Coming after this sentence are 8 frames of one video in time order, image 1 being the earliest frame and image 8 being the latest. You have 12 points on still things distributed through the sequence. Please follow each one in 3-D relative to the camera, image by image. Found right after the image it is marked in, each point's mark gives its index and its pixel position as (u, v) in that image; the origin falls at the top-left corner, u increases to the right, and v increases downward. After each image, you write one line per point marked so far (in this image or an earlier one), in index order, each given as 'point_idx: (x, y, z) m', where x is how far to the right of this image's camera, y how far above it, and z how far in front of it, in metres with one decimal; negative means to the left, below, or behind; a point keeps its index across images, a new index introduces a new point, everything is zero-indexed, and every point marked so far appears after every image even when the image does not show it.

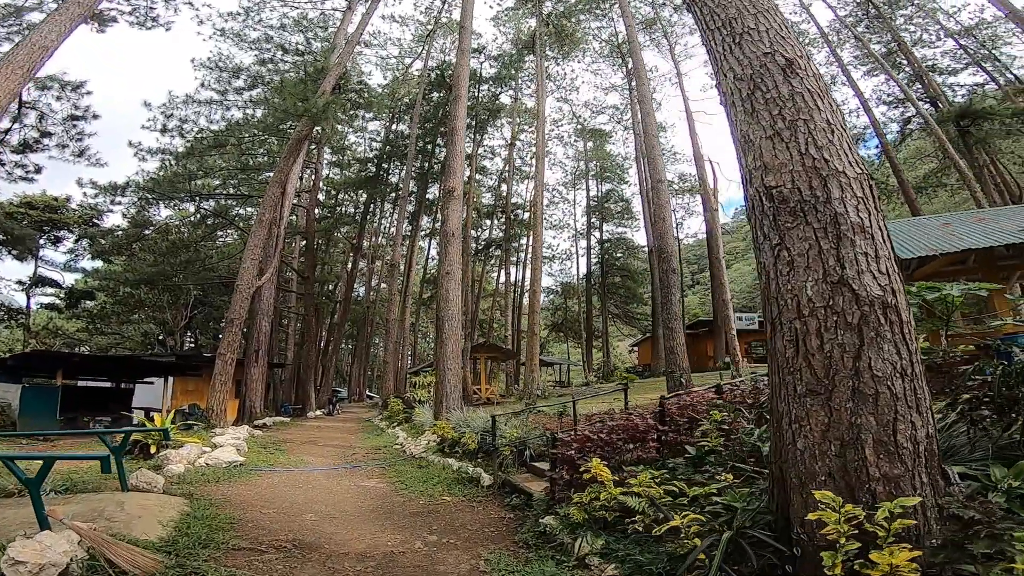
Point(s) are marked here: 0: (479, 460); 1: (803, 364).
0: (-0.4, -2.0, +5.8) m
1: (+1.2, -0.3, +2.0) m
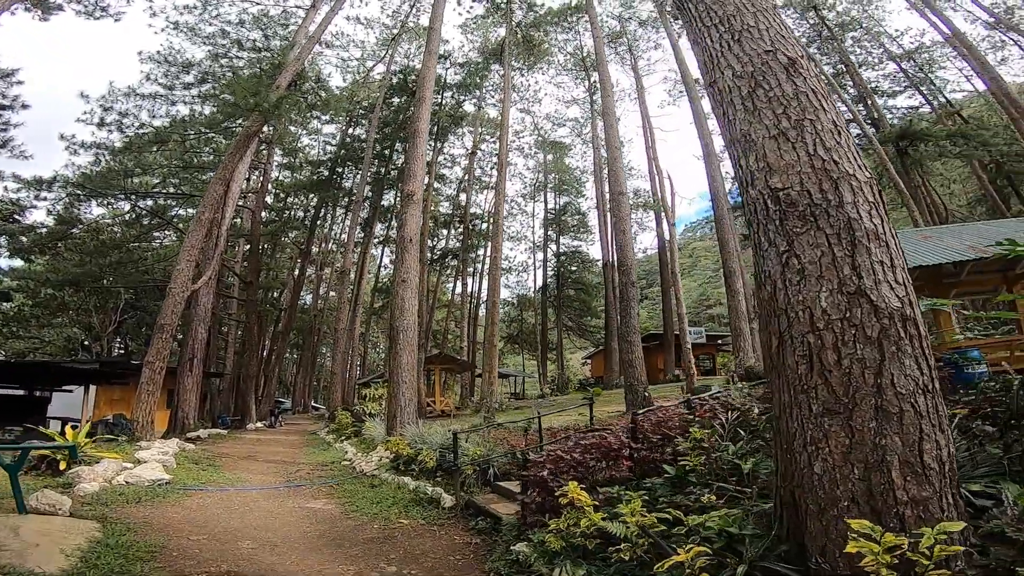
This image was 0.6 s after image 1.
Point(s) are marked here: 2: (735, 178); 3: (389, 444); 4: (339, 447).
0: (-0.8, -2.1, +5.4) m
1: (+1.2, -0.3, +1.9) m
2: (+1.1, +0.5, +2.5) m
3: (-1.7, -2.1, +6.7) m
4: (-3.5, -3.2, +10.1) m
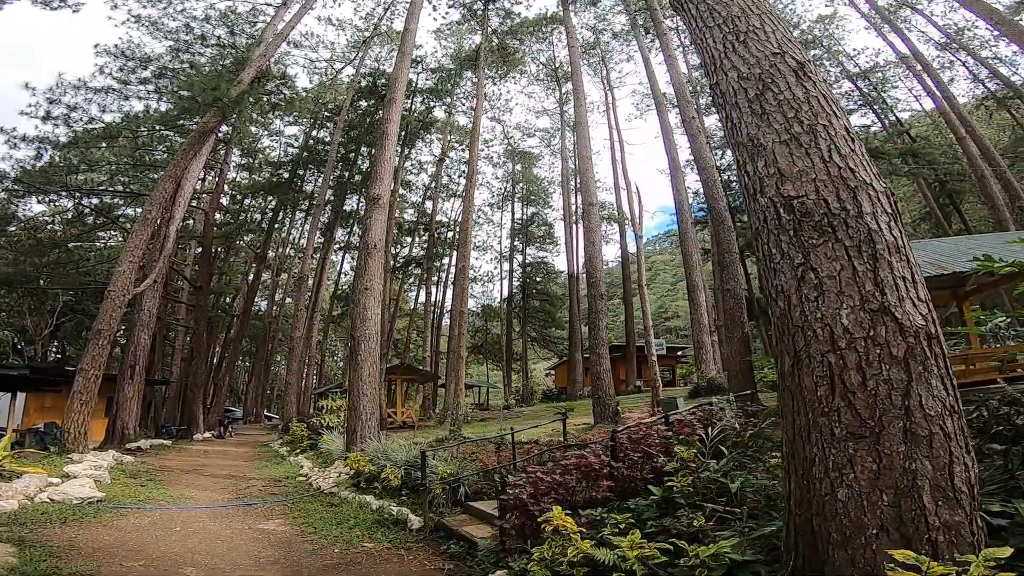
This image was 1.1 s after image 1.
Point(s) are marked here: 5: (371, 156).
0: (-1.1, -2.1, +5.1) m
1: (+1.1, -0.4, +1.7) m
2: (+1.1, +0.5, +2.4) m
3: (-2.1, -2.1, +6.3) m
4: (-4.1, -3.3, +9.6) m
5: (-5.4, +4.9, +19.5) m
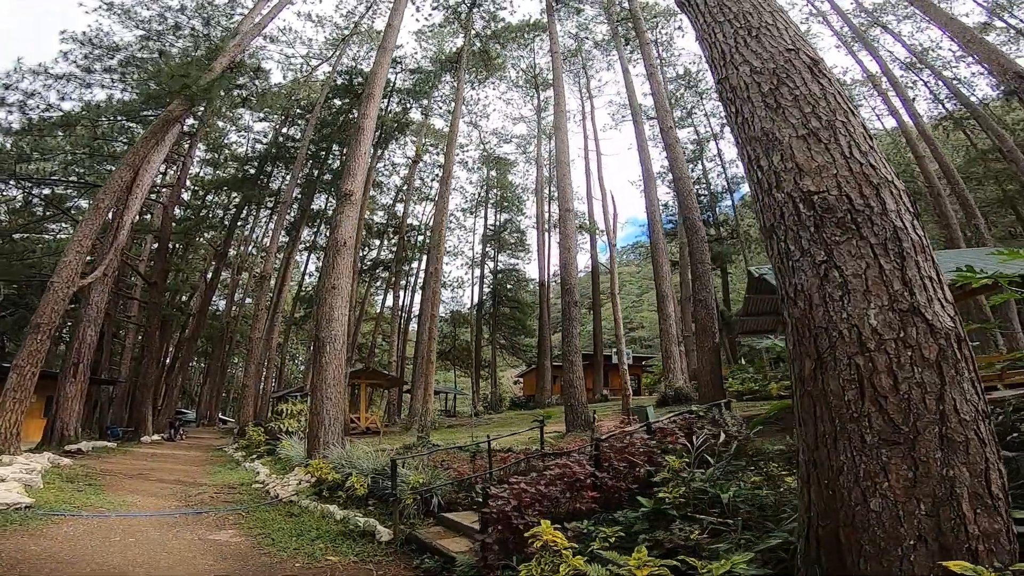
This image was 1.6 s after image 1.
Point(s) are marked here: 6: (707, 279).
0: (-1.4, -2.1, +4.8) m
1: (+1.2, -0.4, +1.6) m
2: (+1.1, +0.5, +2.2) m
3: (-2.4, -2.1, +6.0) m
4: (-4.7, -3.2, +9.0) m
5: (-6.3, +4.9, +19.0) m
6: (+4.3, +0.2, +11.2) m
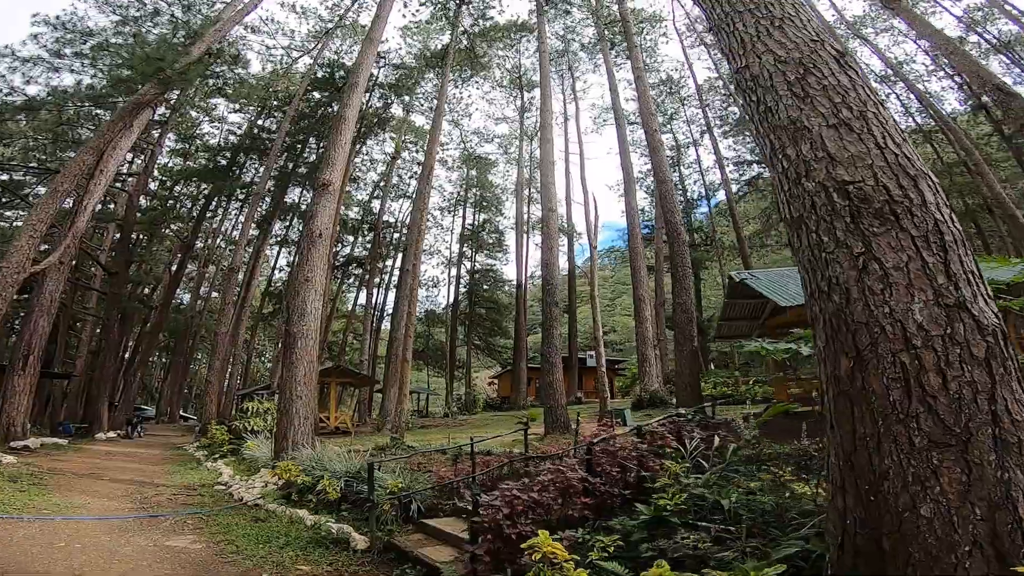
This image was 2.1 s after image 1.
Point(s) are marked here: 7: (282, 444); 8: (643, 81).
0: (-1.5, -2.0, +4.6) m
1: (+1.2, -0.4, +1.5) m
2: (+1.1, +0.5, +2.1) m
3: (-2.6, -2.0, +5.7) m
4: (-5.1, -3.0, +8.6) m
5: (-7.0, +5.1, +18.5) m
6: (+3.8, +0.1, +11.2) m
7: (-3.2, -2.2, +7.1) m
8: (+3.3, +5.2, +12.9) m
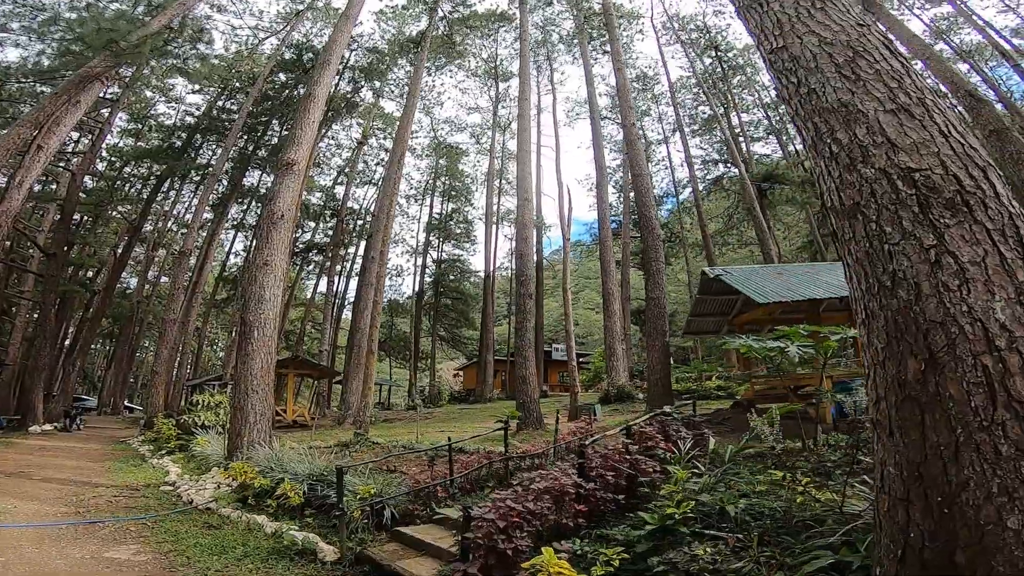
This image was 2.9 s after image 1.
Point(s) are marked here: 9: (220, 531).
0: (-1.7, -1.9, +4.2) m
1: (+1.3, -0.4, +1.3) m
2: (+1.2, +0.5, +1.9) m
3: (-2.8, -1.8, +5.2) m
4: (-5.6, -2.8, +8.0) m
5: (-7.9, +5.5, +17.6) m
6: (+3.2, +0.3, +11.1) m
7: (-3.6, -2.0, +6.6) m
8: (+2.7, +5.4, +12.7) m
9: (-2.4, -2.0, +4.2) m
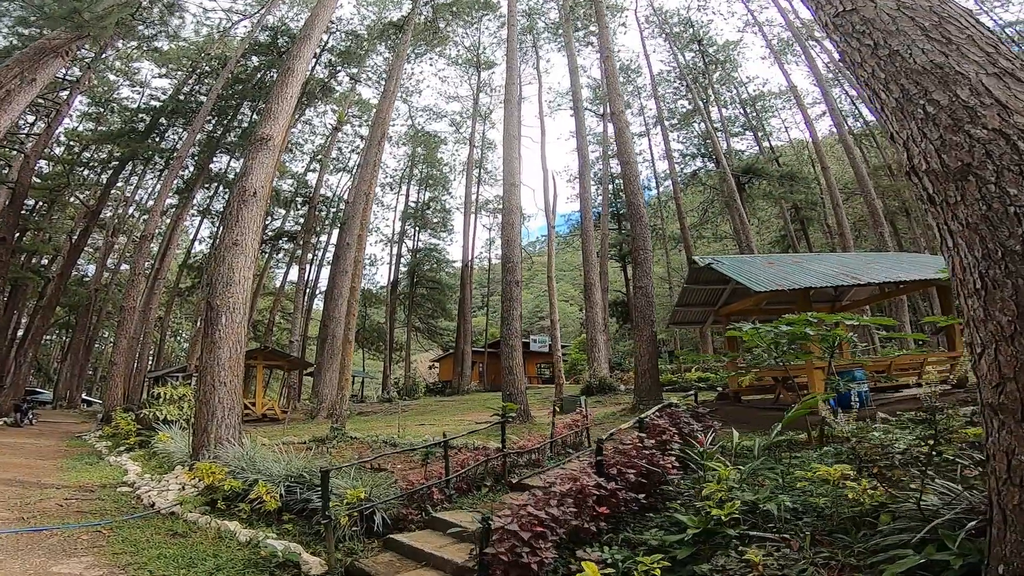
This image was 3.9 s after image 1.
0: (-1.7, -1.8, +3.8) m
1: (+1.5, -0.3, +1.0) m
2: (+1.3, +0.6, +1.6) m
3: (-2.9, -1.7, +4.7) m
4: (-5.7, -2.5, +7.4) m
5: (-8.5, +5.9, +16.7) m
6: (+2.9, +0.5, +10.9) m
7: (-3.7, -1.8, +6.0) m
8: (+2.4, +5.6, +12.4) m
9: (-2.4, -1.8, +3.7) m
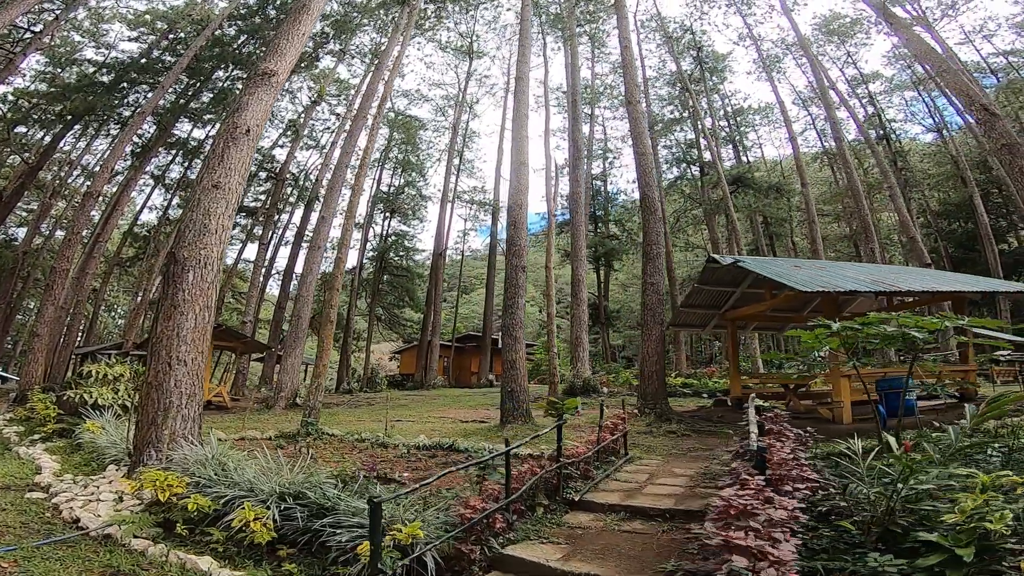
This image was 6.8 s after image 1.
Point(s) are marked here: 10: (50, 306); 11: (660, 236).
0: (-1.2, -1.4, +2.7) m
1: (+2.2, -0.2, +0.2) m
2: (+2.1, +0.7, +0.7) m
3: (-2.5, -1.3, +3.5) m
4: (-5.6, -1.9, +5.9) m
5: (-8.6, +6.8, +15.0) m
6: (+2.9, +0.5, +10.2) m
7: (-3.4, -1.3, +4.8) m
8: (+2.6, +5.7, +11.6) m
9: (-1.9, -1.4, +2.5) m
10: (-10.8, -0.3, +12.0) m
11: (+3.0, +1.0, +10.4) m
